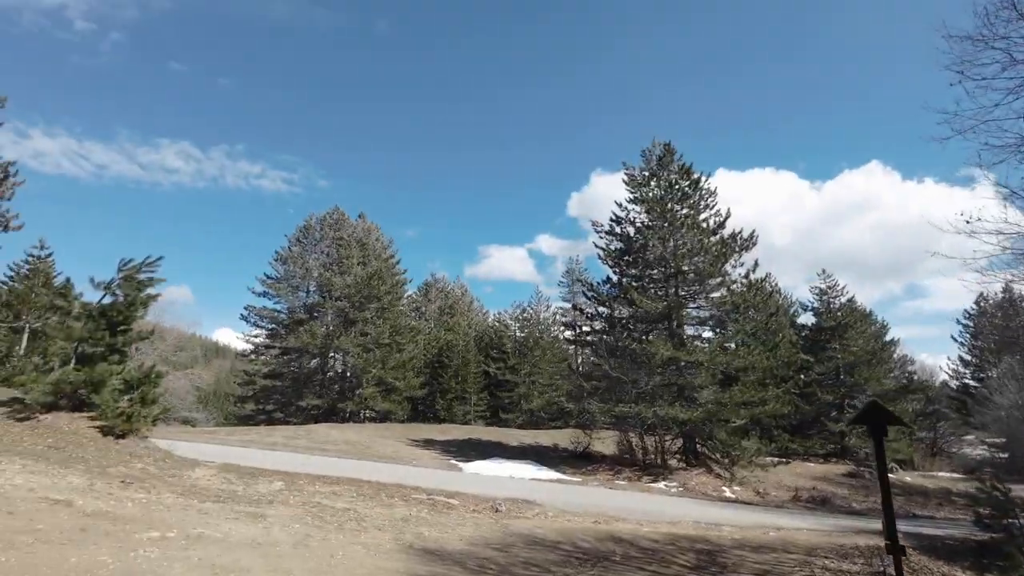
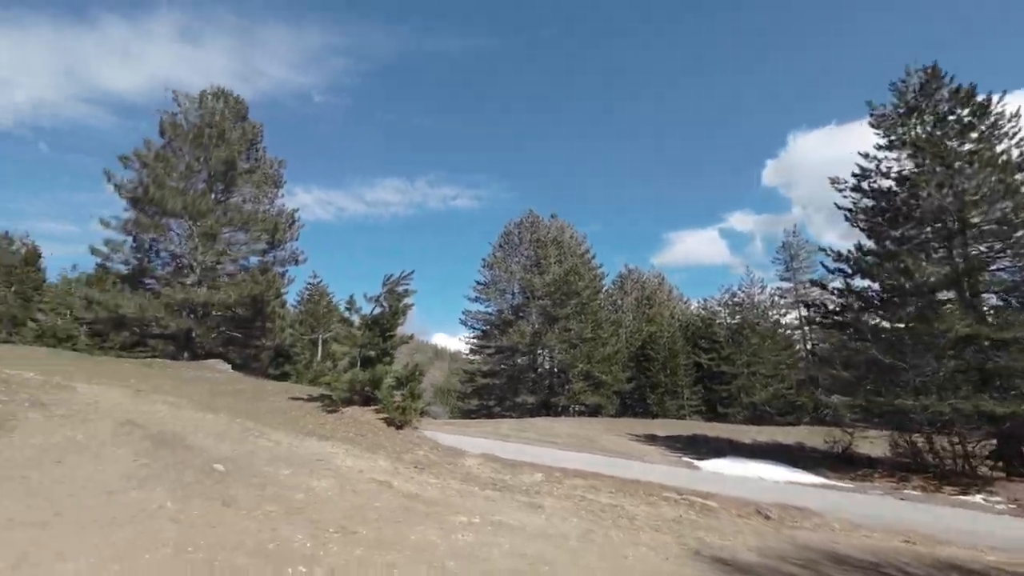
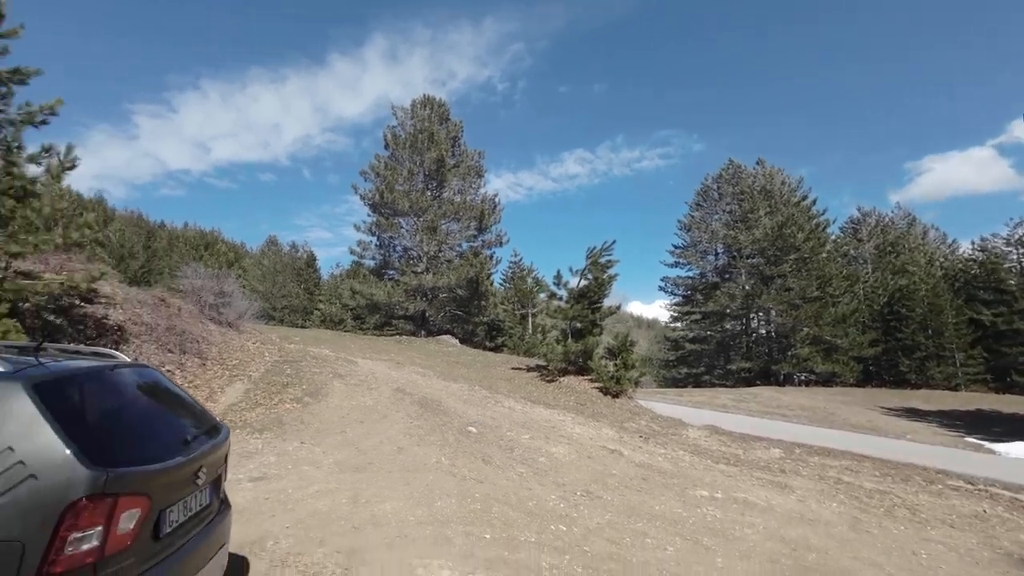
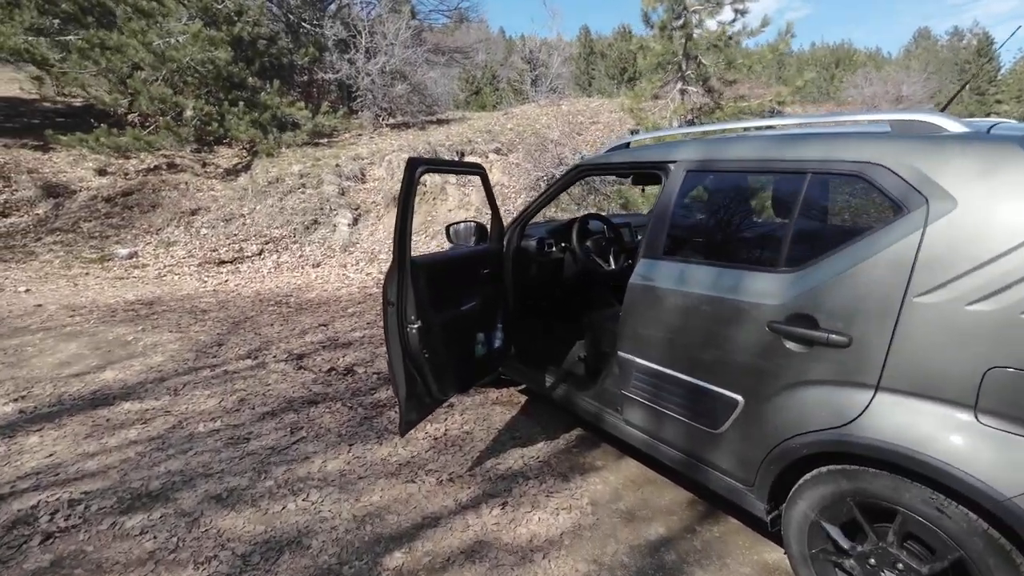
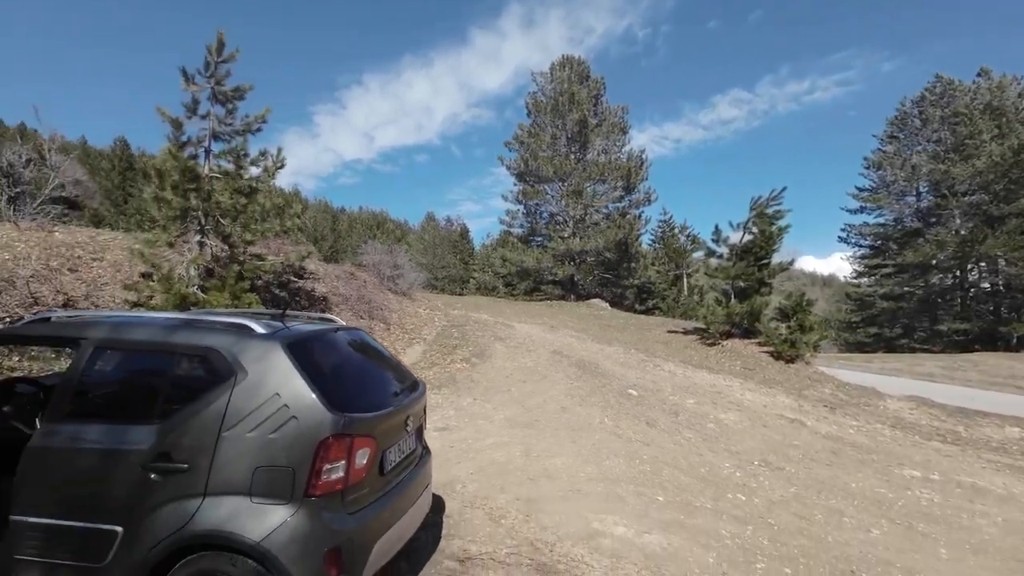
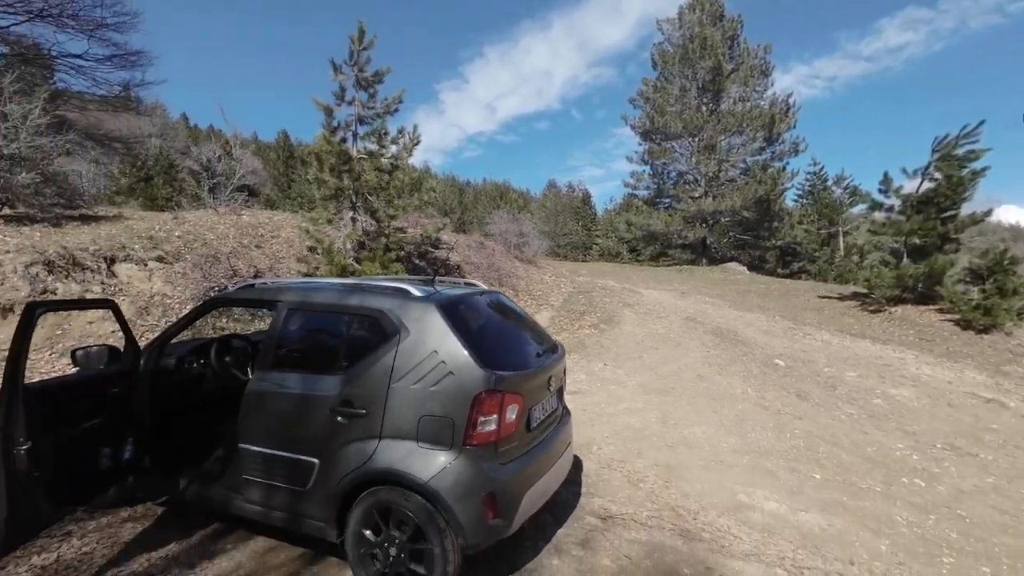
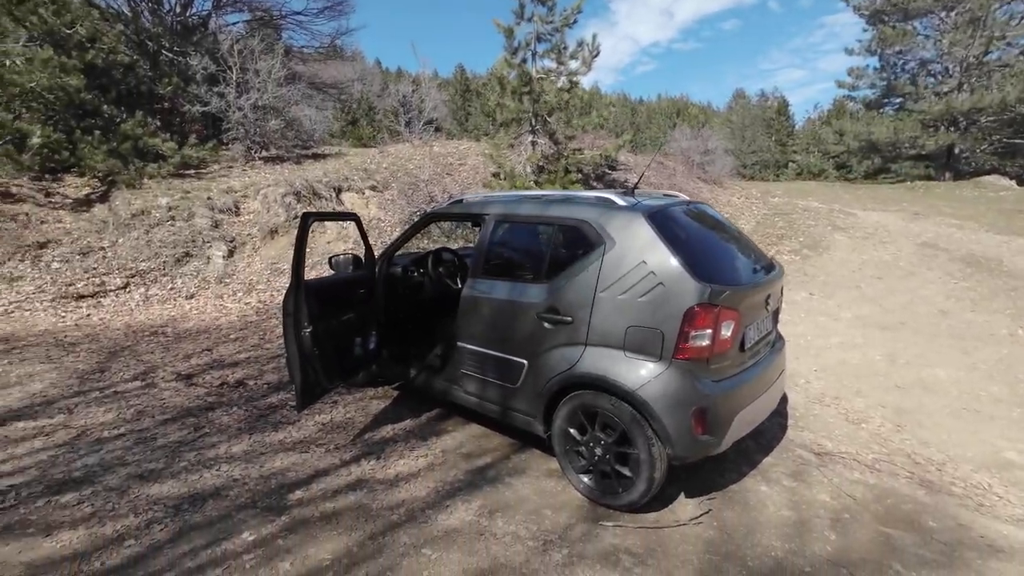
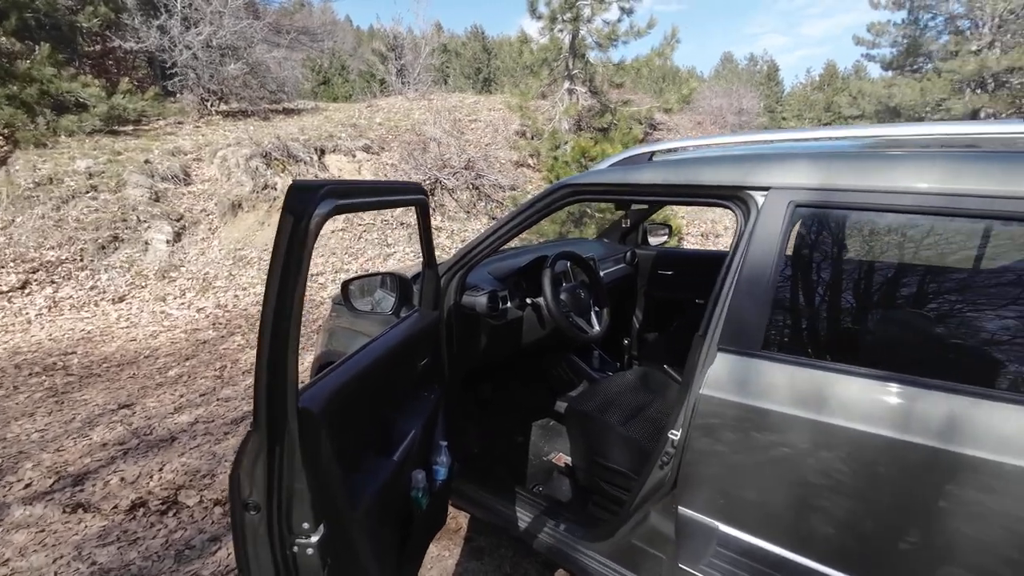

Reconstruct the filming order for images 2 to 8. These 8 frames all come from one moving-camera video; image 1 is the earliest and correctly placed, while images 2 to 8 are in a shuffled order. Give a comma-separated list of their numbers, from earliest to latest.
2, 3, 5, 6, 7, 4, 8
